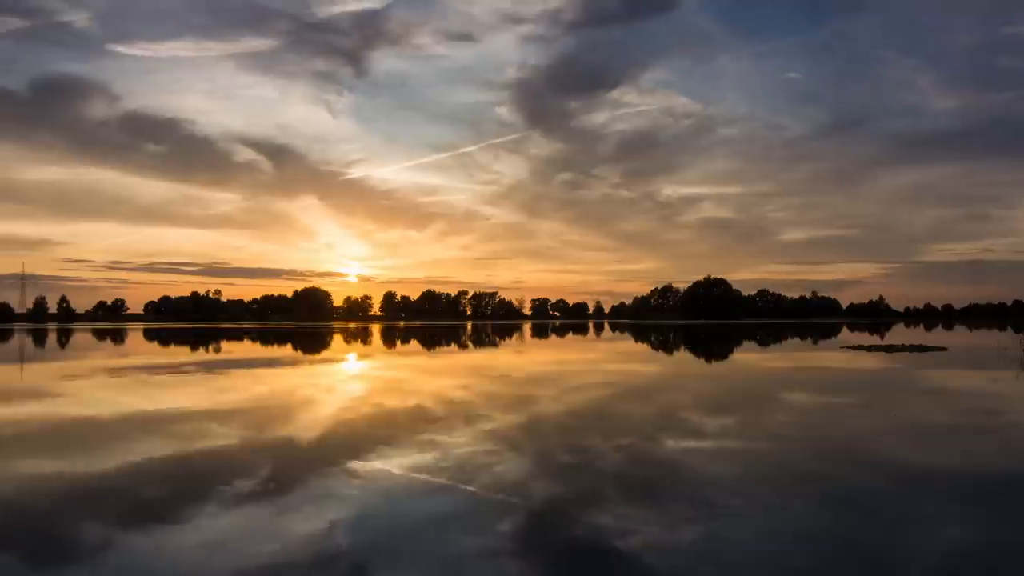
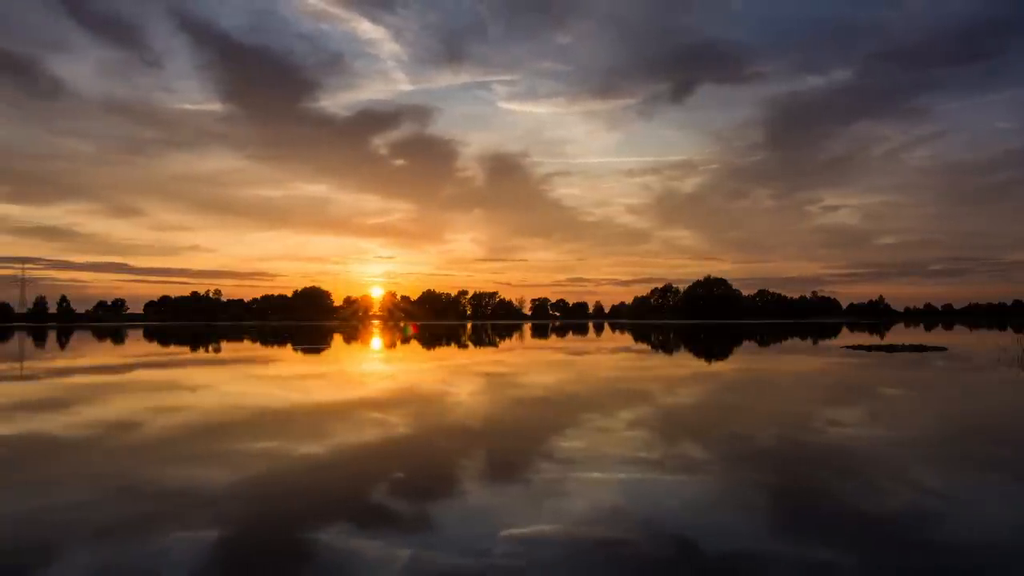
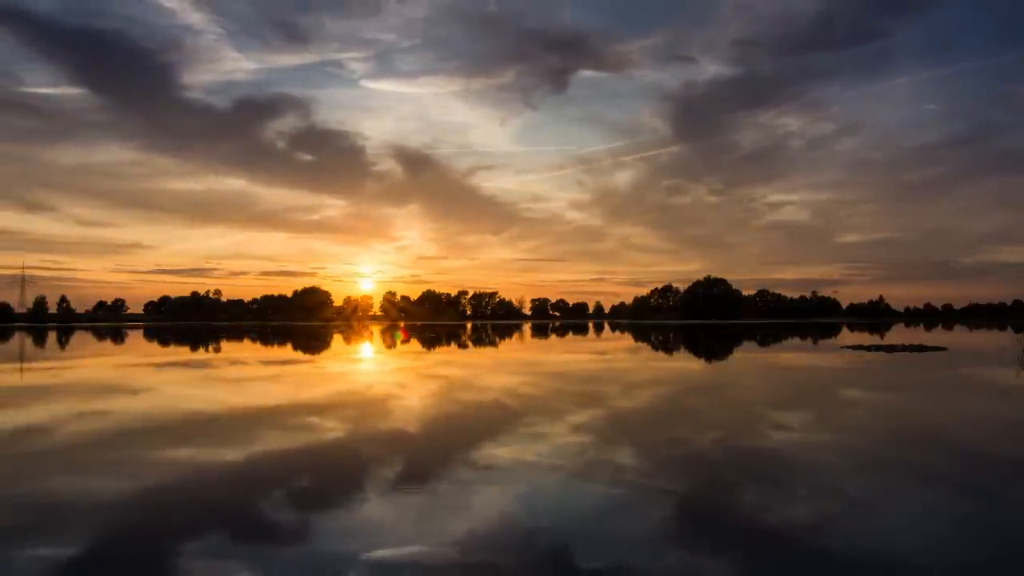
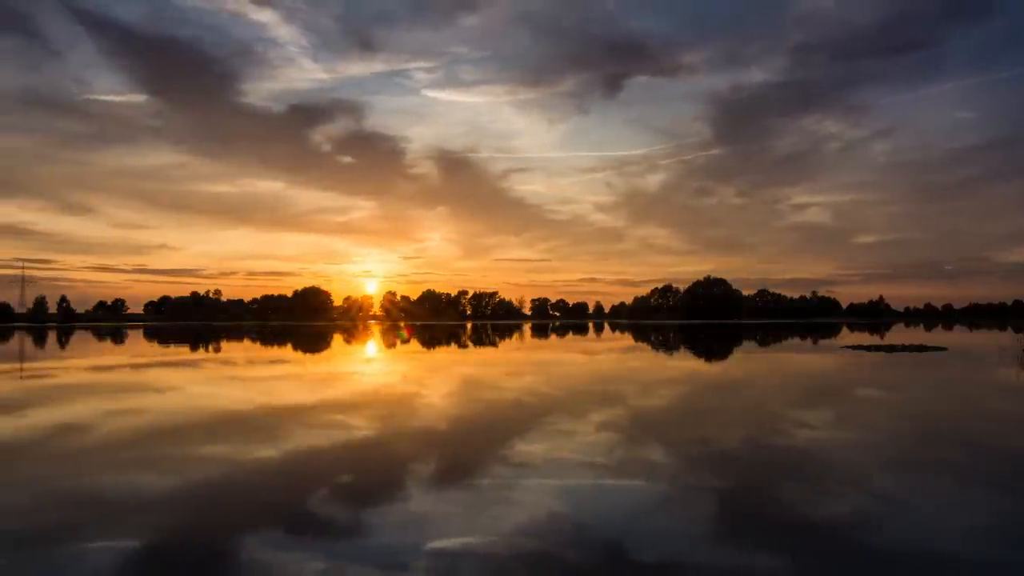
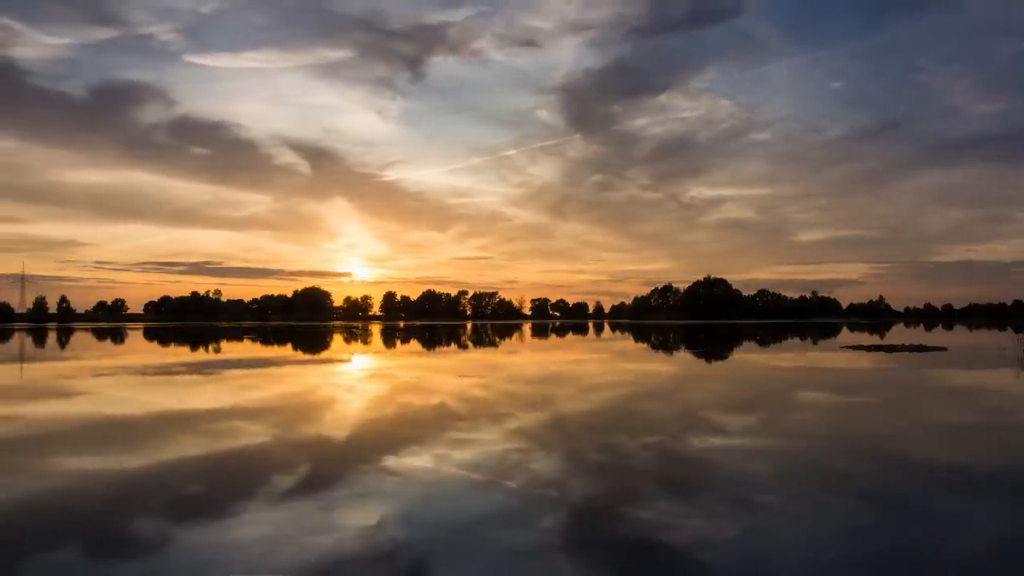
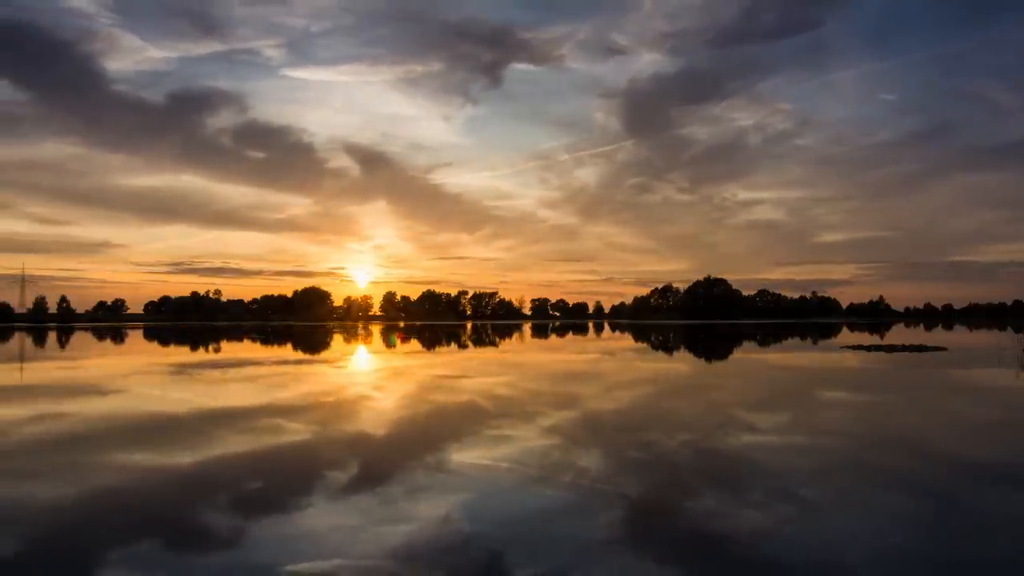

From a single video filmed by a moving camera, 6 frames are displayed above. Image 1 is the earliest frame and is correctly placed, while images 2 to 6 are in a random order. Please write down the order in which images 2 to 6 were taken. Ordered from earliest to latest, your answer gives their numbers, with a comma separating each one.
5, 6, 3, 4, 2
